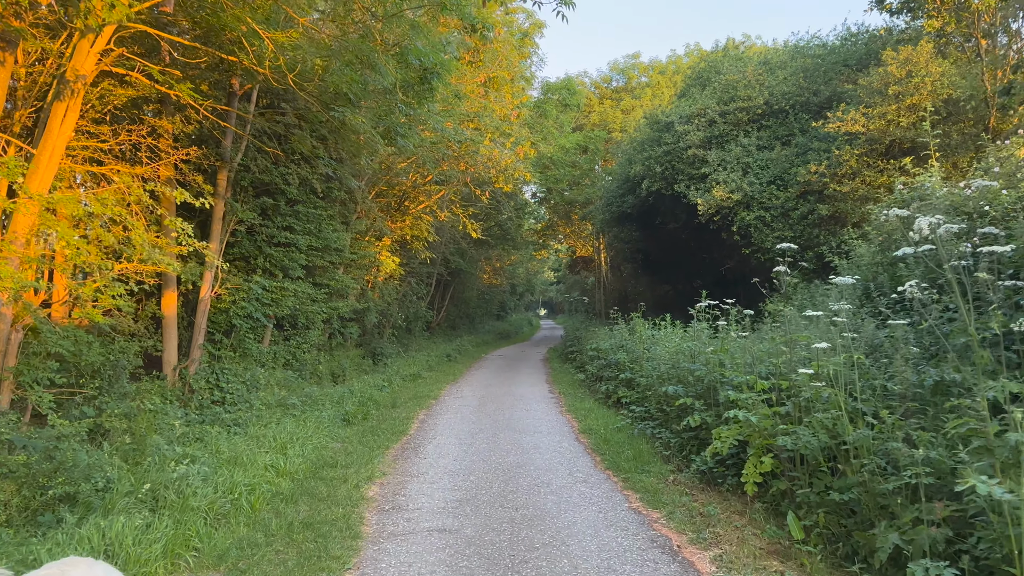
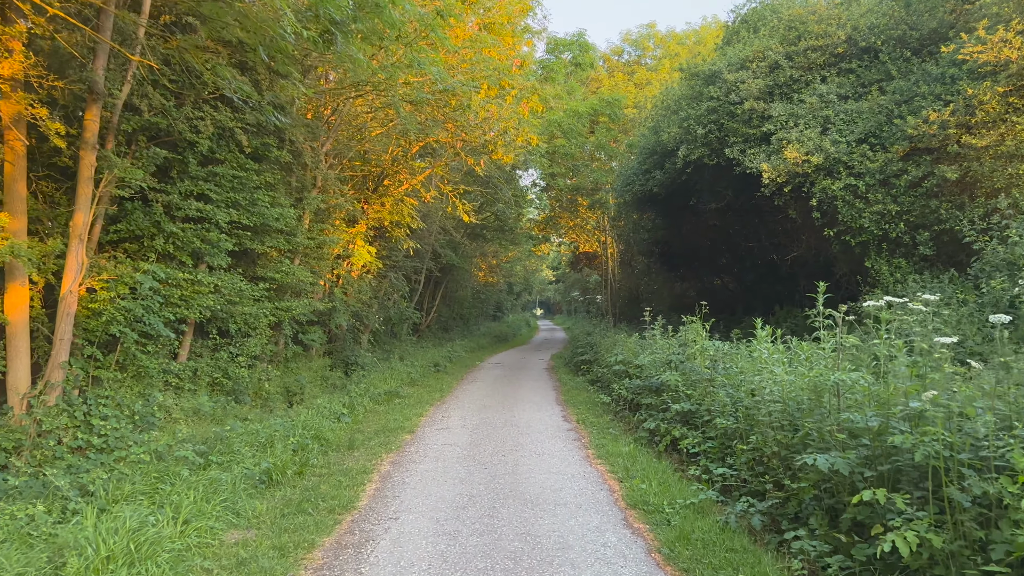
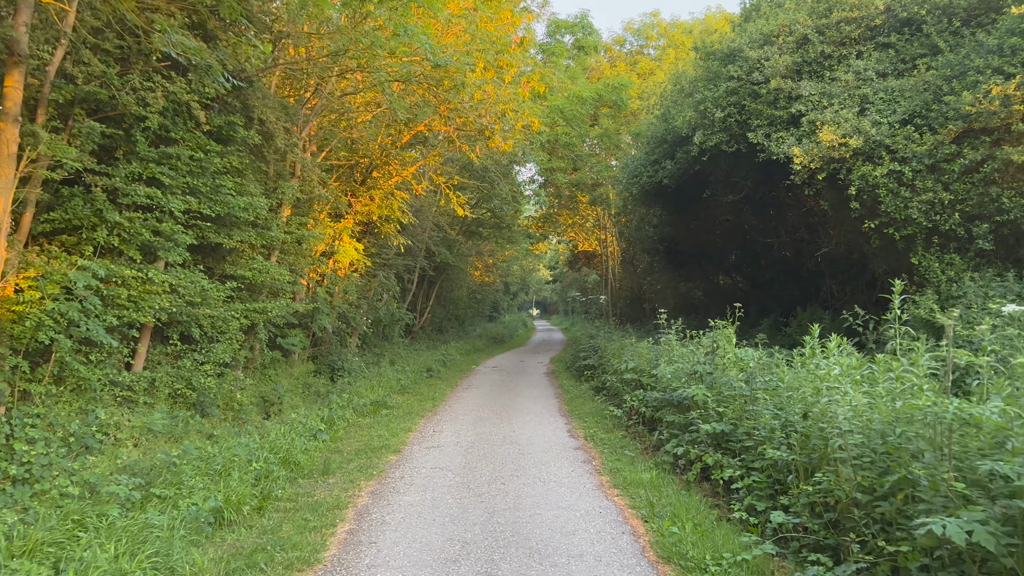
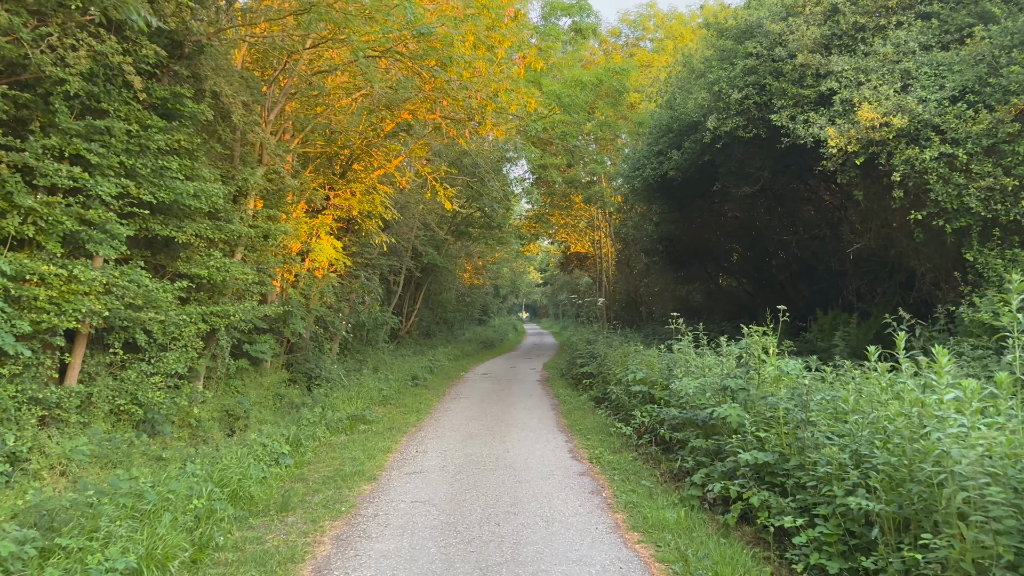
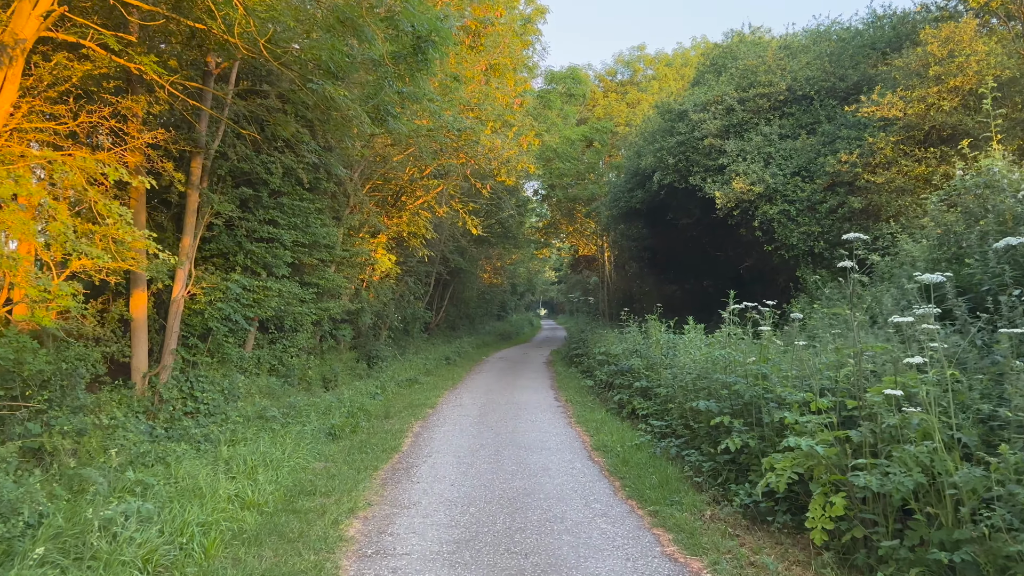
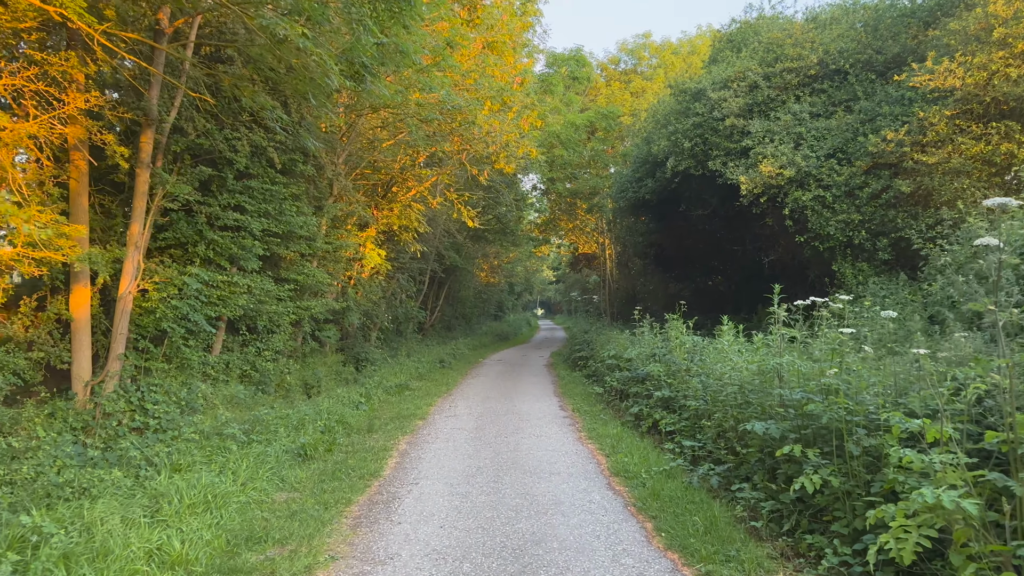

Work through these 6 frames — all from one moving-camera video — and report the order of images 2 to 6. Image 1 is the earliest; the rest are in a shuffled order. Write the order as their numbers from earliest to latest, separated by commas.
5, 6, 2, 3, 4
